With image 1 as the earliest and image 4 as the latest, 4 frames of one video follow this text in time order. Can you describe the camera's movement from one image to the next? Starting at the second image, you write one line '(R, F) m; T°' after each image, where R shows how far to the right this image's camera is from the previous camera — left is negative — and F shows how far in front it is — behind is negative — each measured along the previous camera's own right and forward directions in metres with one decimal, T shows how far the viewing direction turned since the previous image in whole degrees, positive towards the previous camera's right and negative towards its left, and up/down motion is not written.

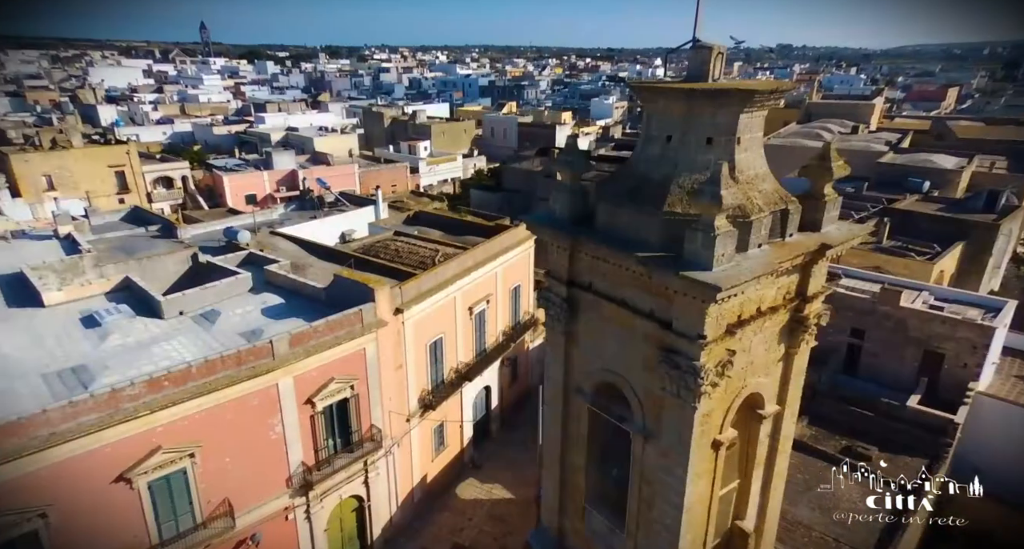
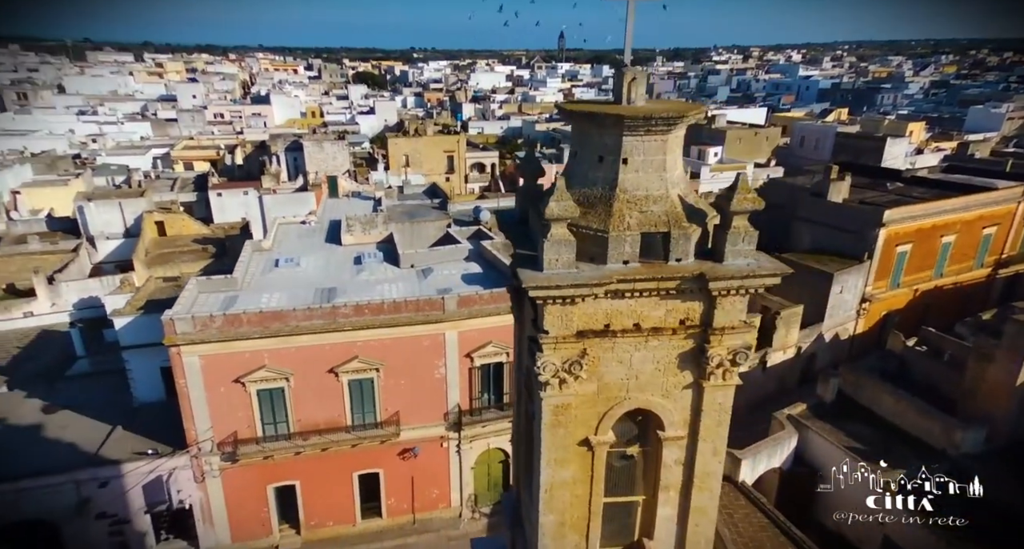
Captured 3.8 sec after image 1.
(+4.9, +0.1) m; -32°
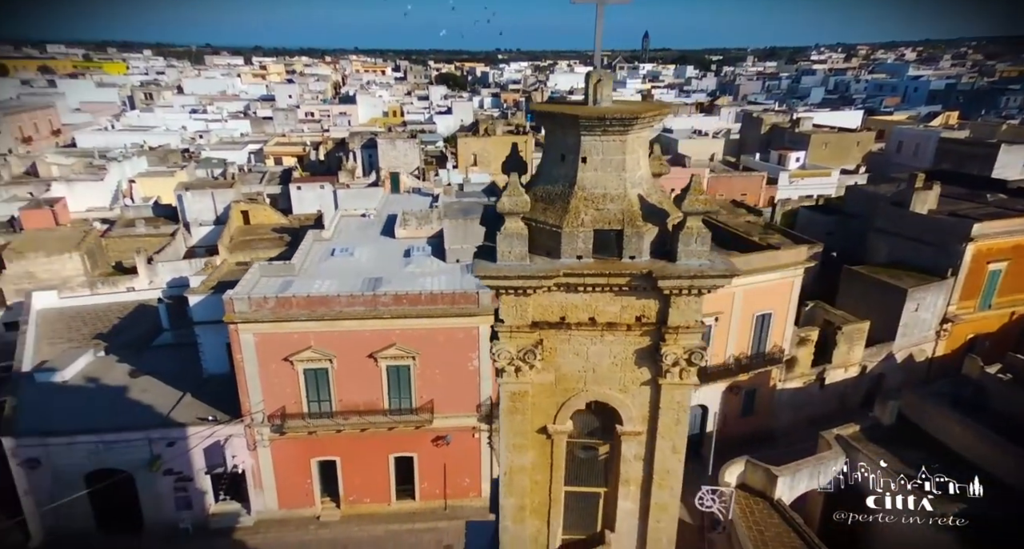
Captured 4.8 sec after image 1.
(+1.4, -0.3) m; -8°
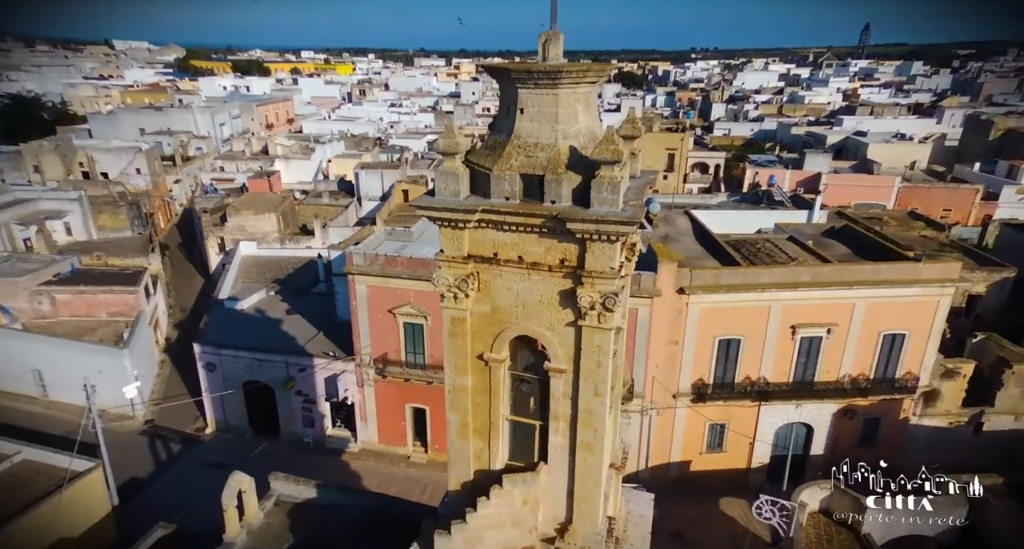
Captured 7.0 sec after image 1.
(+3.1, -0.3) m; -18°
